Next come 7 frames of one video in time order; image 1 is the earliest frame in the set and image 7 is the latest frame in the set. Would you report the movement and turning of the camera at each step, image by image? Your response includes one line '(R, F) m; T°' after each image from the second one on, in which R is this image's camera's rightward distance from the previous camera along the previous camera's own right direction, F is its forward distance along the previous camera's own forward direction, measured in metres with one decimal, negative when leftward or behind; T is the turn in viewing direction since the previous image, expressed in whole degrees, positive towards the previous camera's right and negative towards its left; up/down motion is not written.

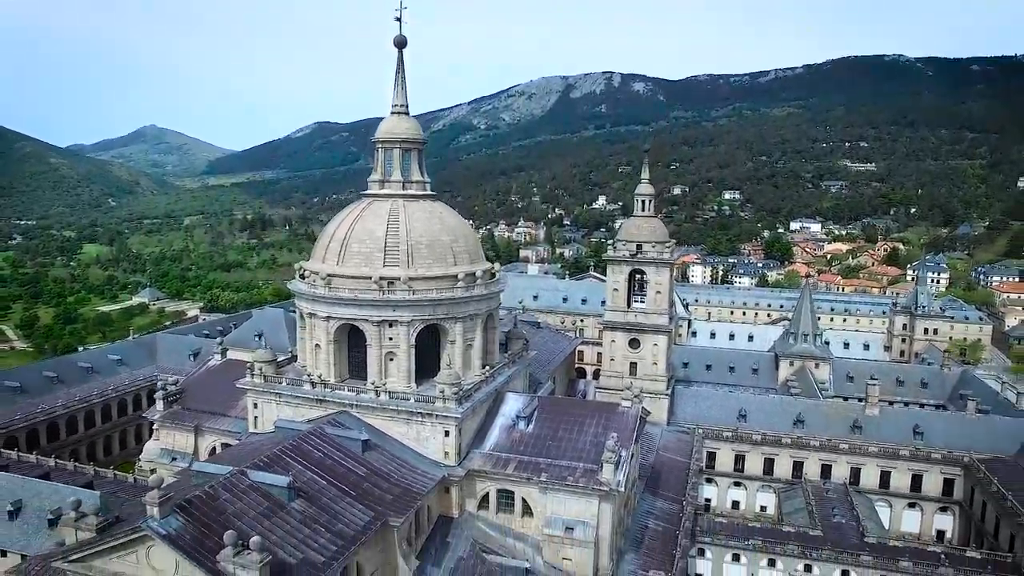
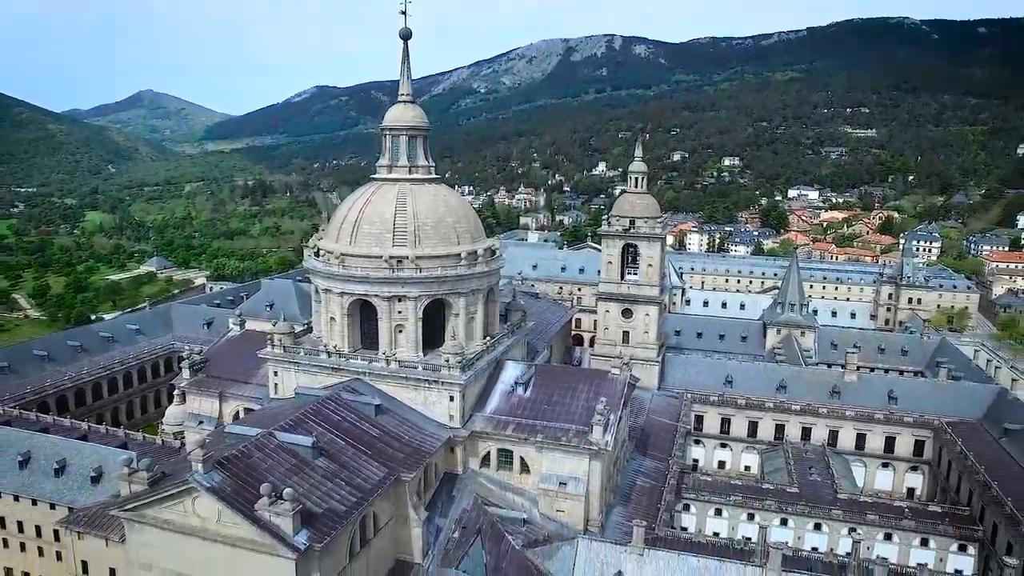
(+0.1, -2.9) m; 0°
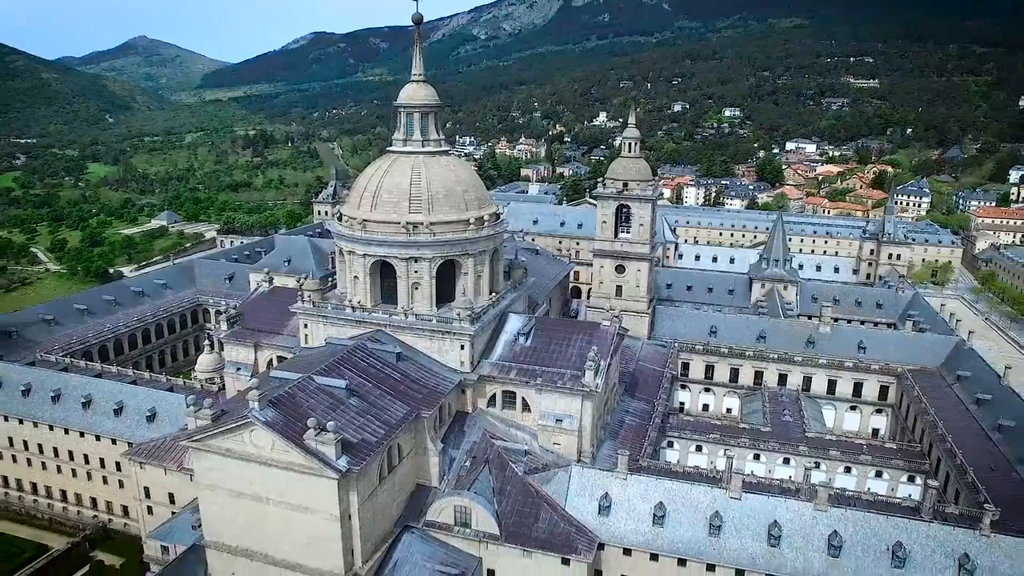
(-0.1, -4.7) m; 0°
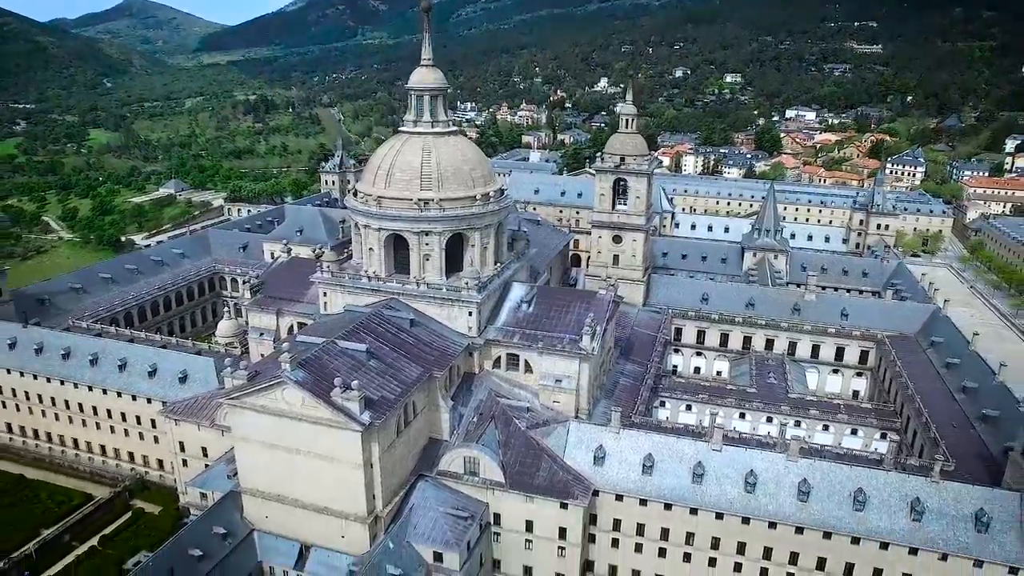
(-0.2, -3.5) m; 0°
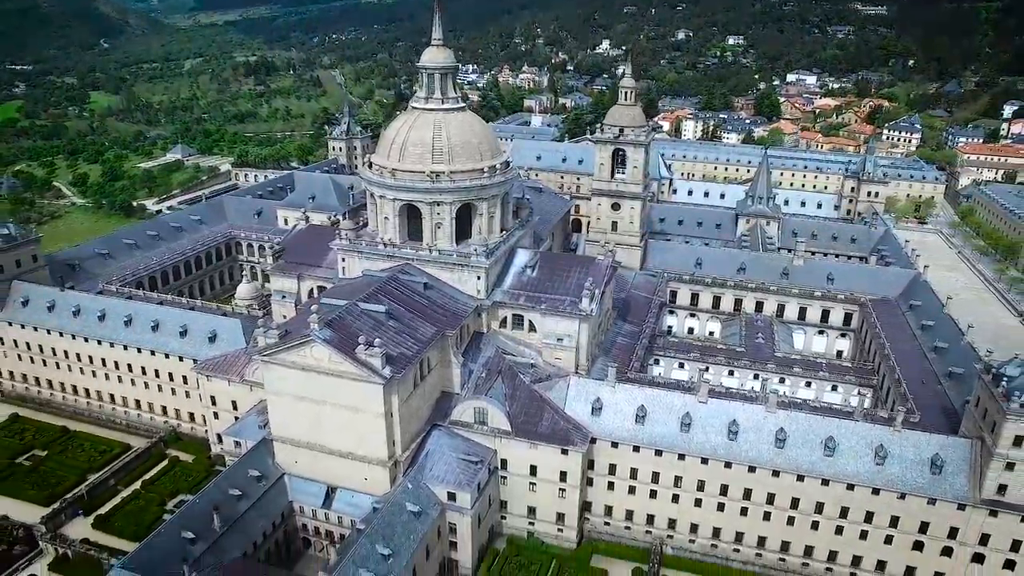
(-0.3, -3.6) m; 0°
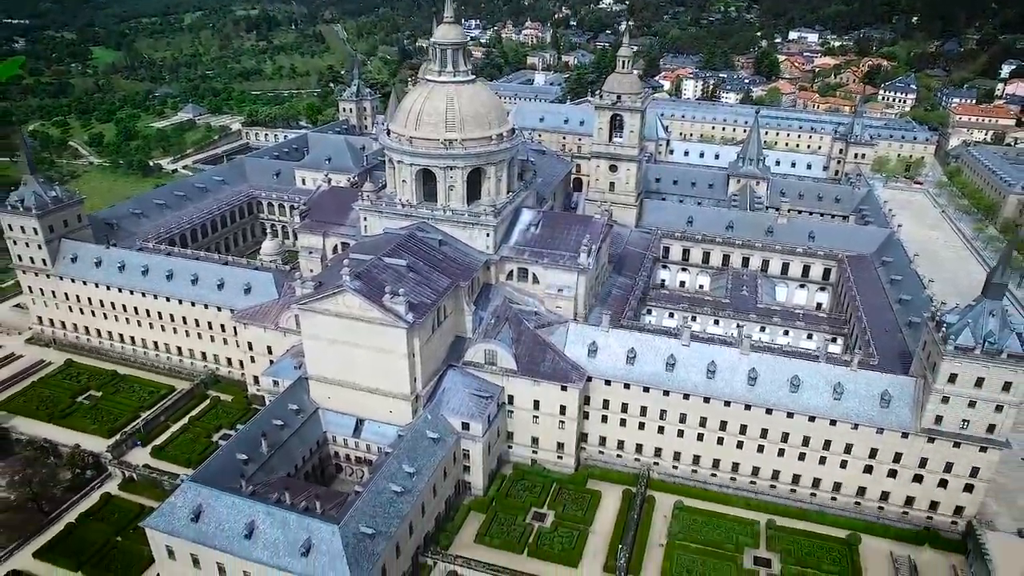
(-0.2, -5.6) m; 0°
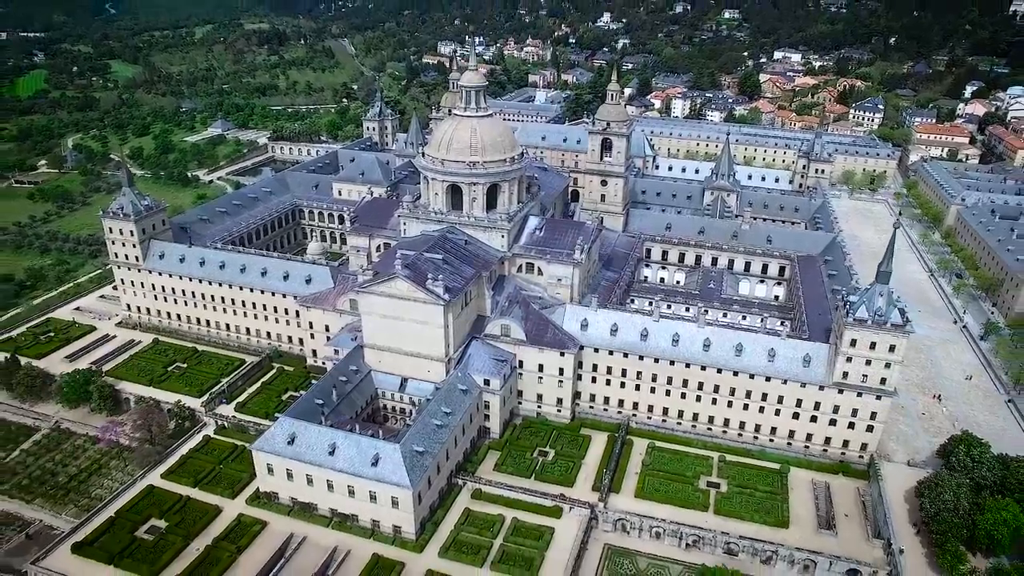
(-0.9, -14.2) m; 0°
